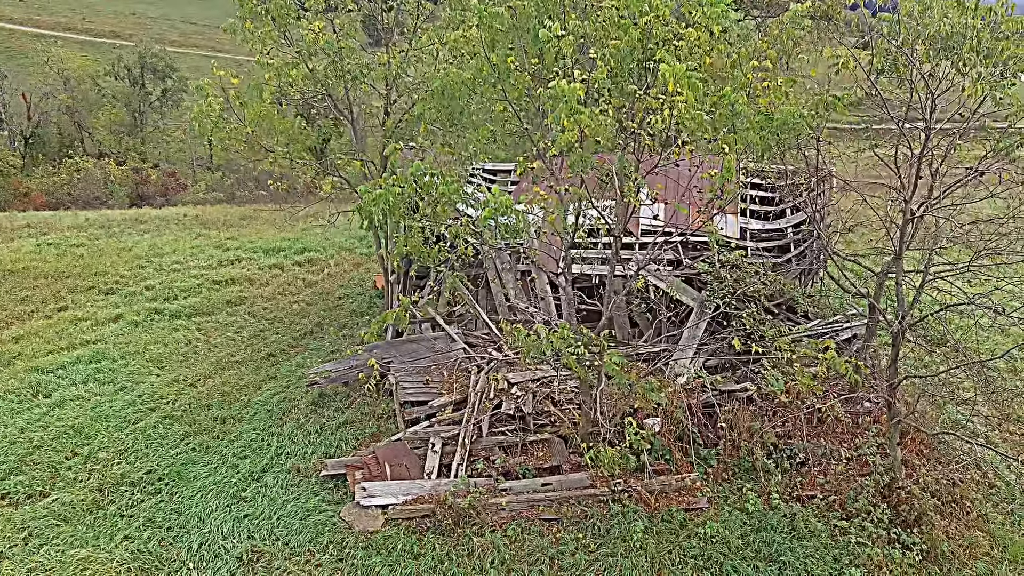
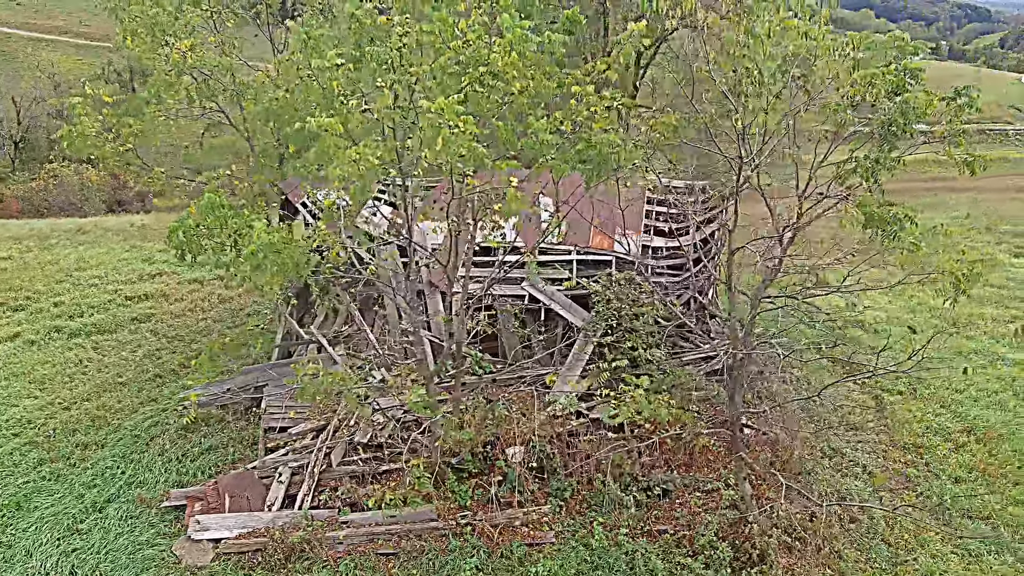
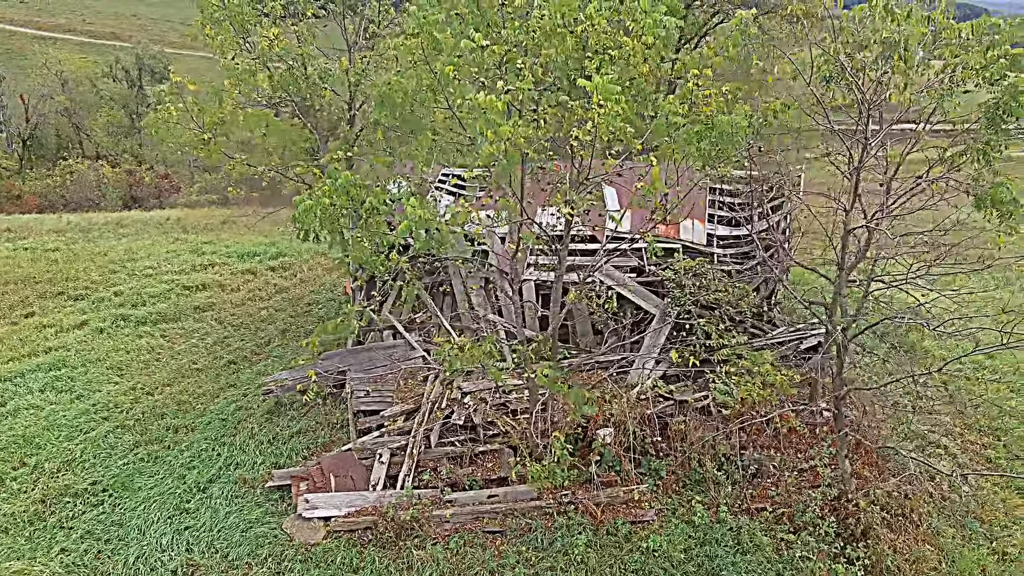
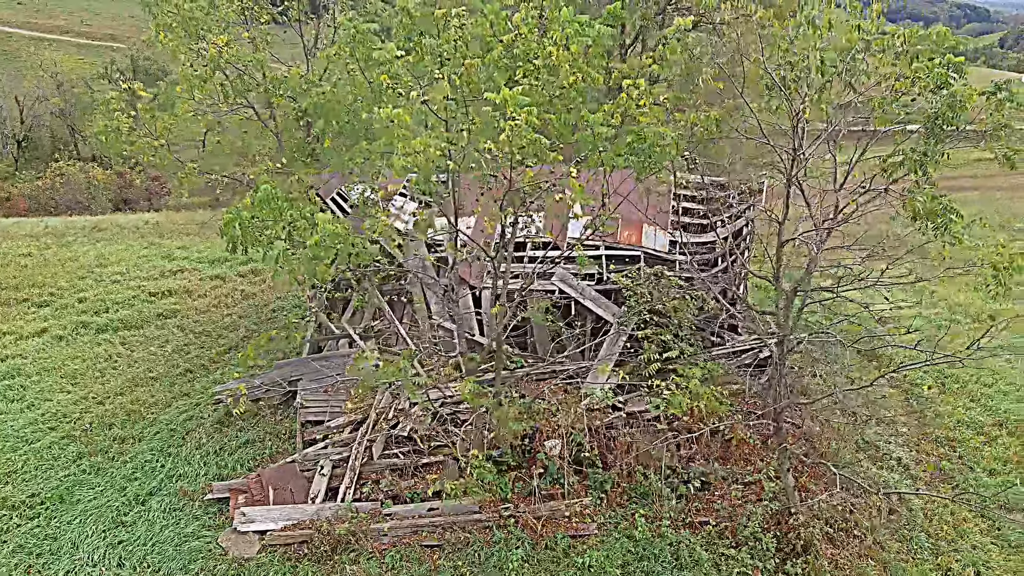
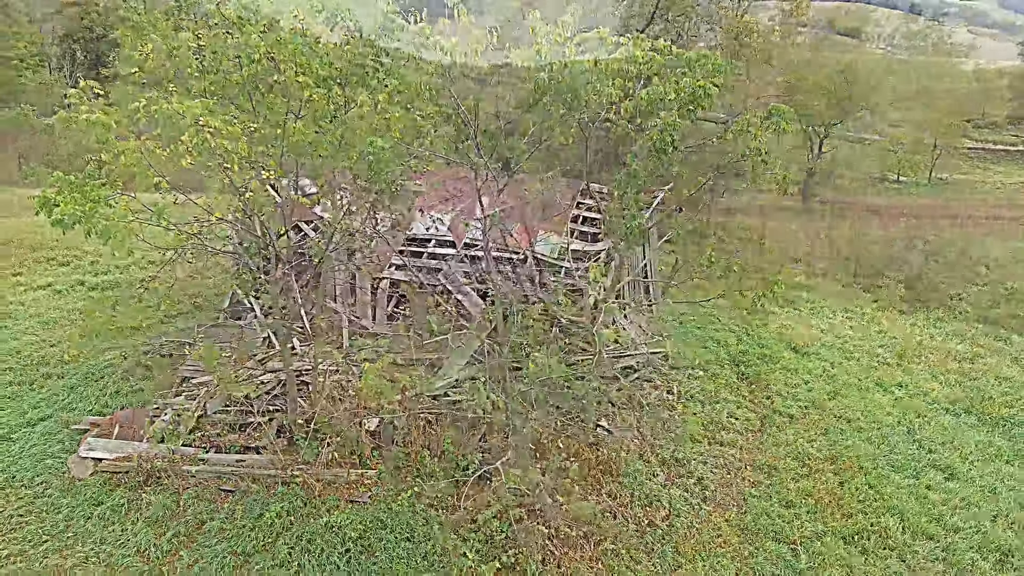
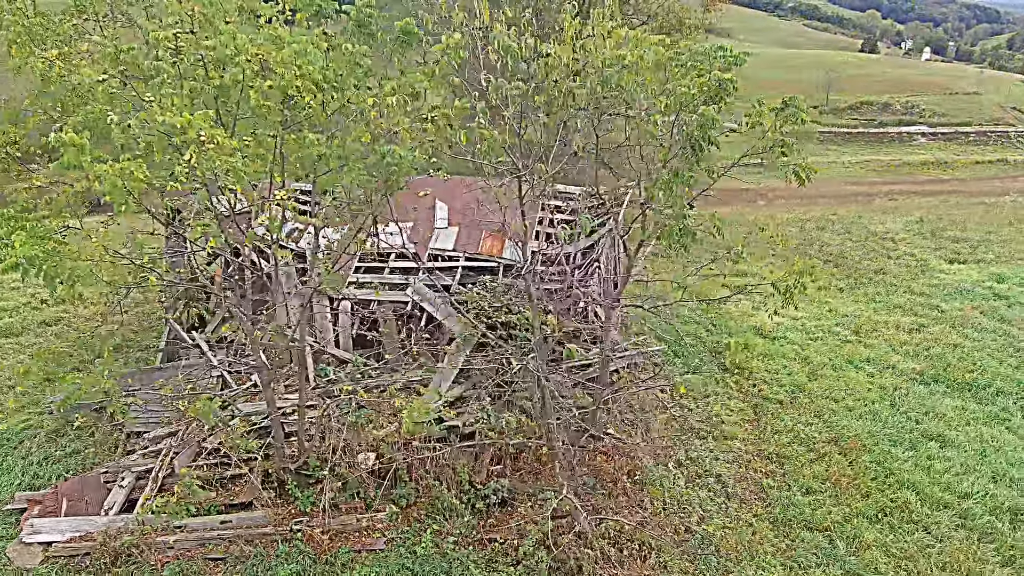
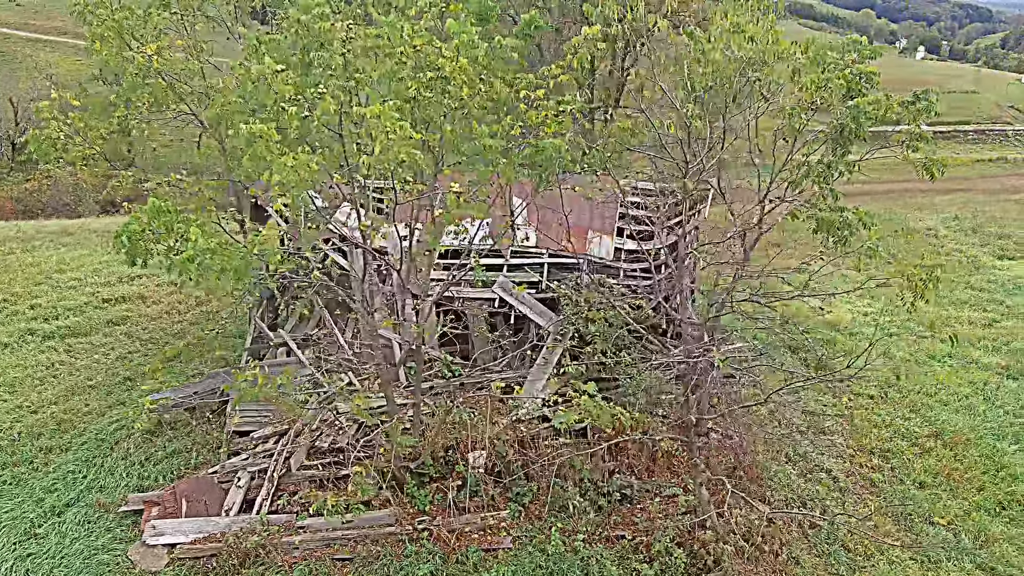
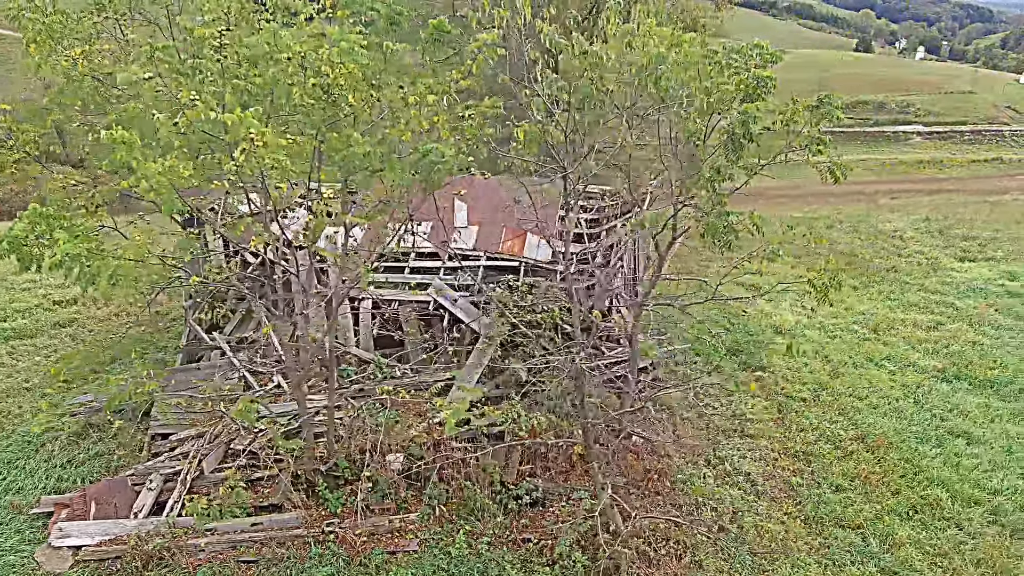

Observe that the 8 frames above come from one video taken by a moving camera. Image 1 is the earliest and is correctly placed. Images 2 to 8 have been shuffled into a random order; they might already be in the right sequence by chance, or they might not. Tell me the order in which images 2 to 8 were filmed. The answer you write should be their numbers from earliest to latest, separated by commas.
3, 4, 2, 7, 8, 6, 5
